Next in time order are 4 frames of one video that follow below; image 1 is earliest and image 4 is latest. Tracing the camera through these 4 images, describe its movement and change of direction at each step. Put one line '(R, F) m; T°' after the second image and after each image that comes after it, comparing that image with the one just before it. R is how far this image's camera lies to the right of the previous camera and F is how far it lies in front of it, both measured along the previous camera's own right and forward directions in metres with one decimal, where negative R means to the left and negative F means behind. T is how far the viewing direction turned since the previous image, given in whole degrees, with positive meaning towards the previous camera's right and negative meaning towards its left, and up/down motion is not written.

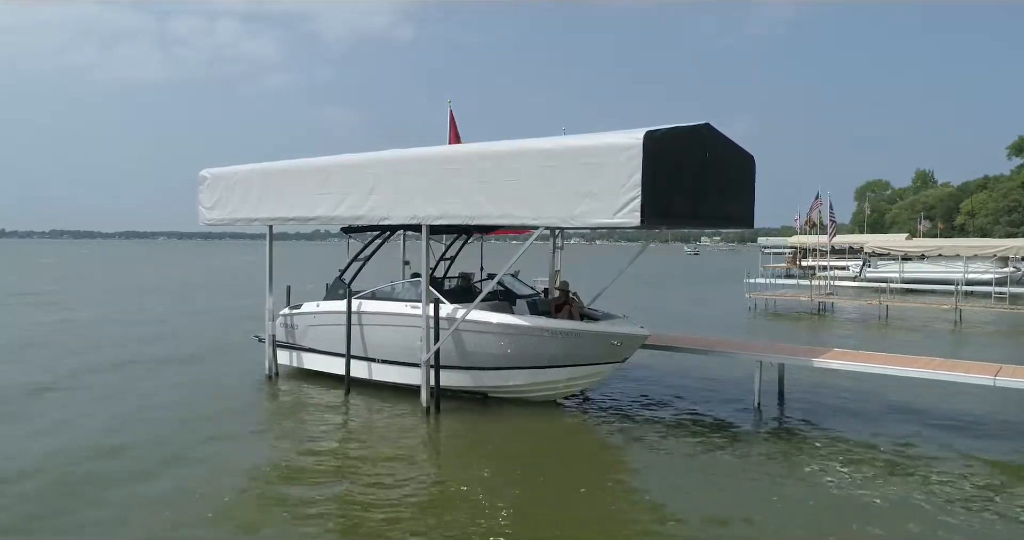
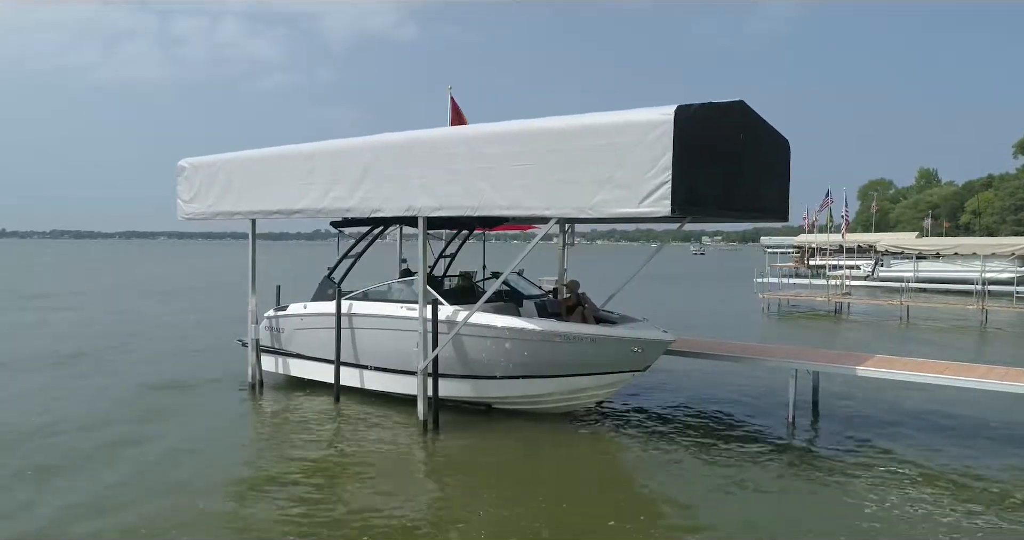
(-0.1, +1.1) m; 0°
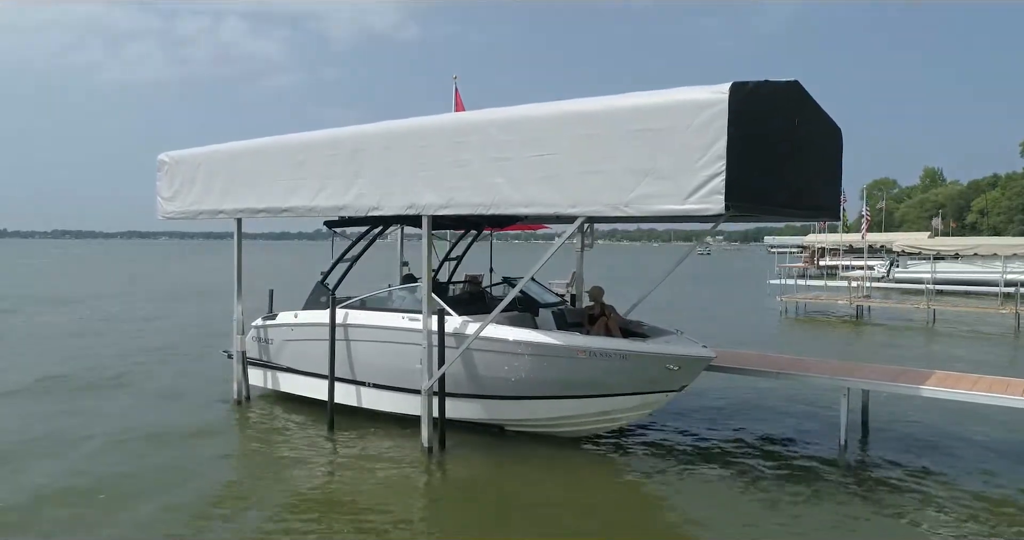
(-0.2, +1.1) m; 0°
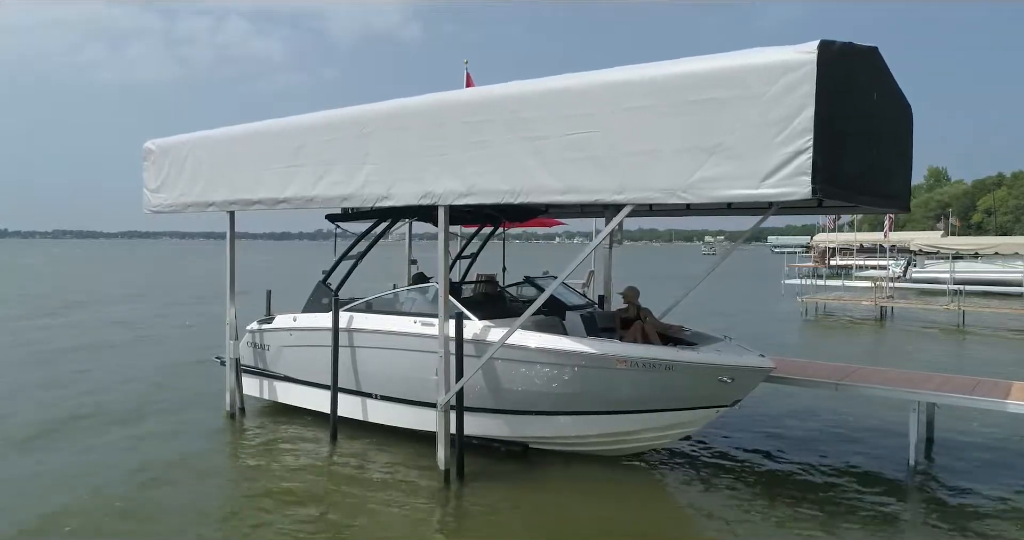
(-0.3, +1.0) m; 0°
